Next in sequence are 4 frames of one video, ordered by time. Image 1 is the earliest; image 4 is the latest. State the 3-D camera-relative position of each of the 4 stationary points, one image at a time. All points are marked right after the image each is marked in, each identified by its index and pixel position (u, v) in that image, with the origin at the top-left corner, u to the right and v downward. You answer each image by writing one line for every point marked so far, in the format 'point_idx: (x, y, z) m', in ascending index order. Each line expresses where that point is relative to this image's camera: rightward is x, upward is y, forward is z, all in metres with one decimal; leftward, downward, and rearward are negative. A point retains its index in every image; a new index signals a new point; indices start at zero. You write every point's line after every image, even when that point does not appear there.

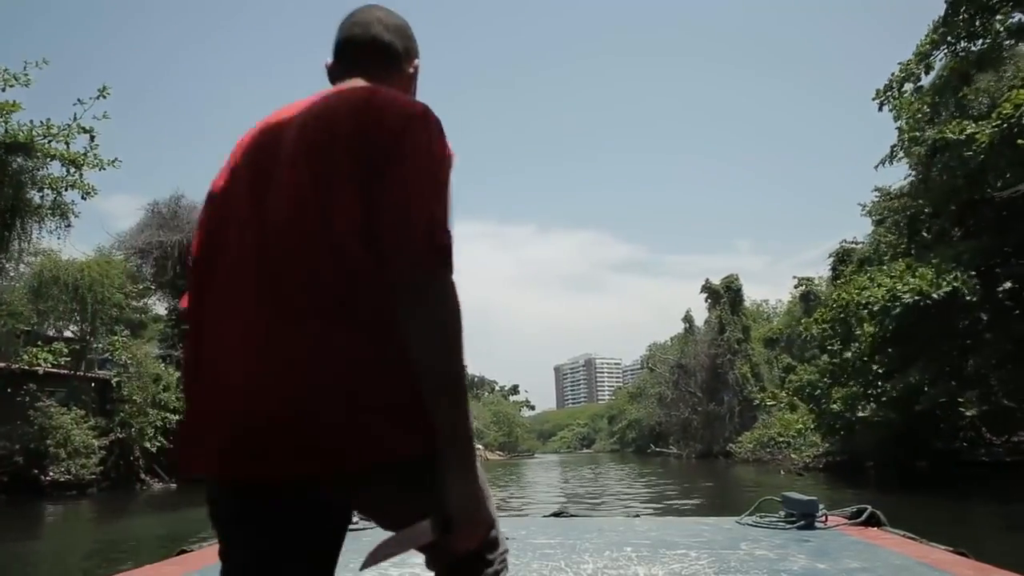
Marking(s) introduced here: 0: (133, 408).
0: (-8.5, -2.7, +18.2) m
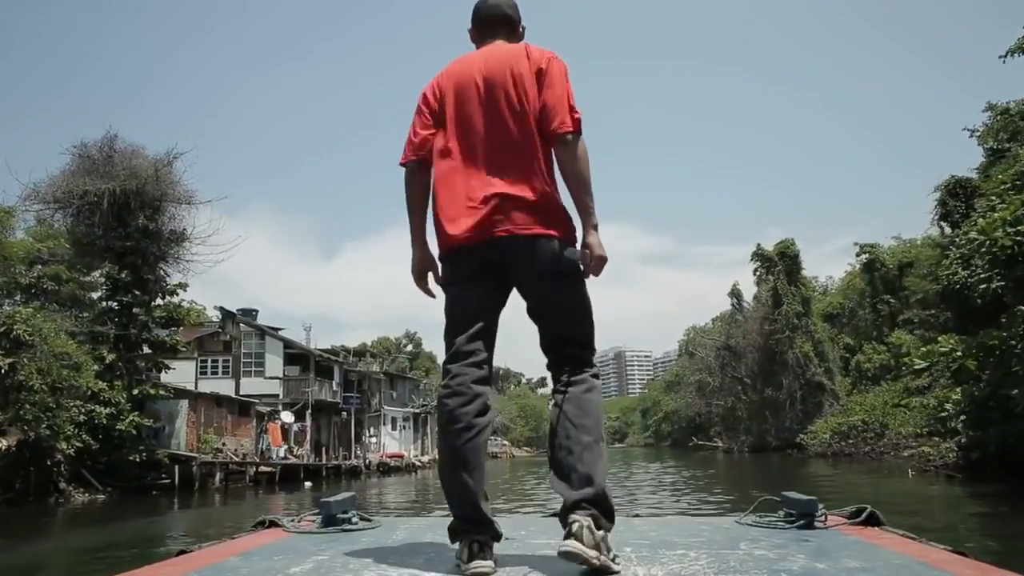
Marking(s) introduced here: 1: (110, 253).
0: (-8.2, -2.0, +14.1) m
1: (-9.1, +0.8, +18.4) m
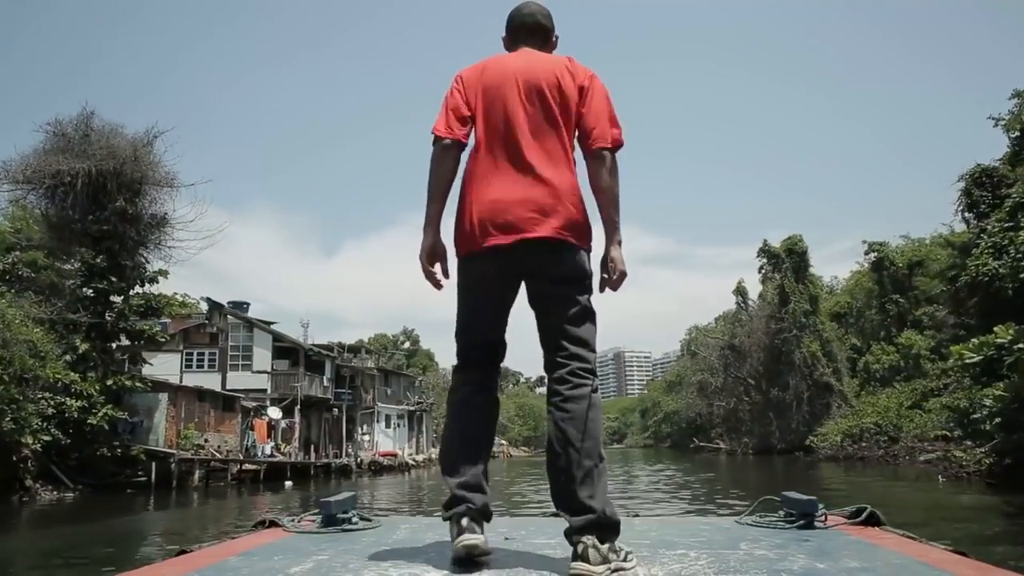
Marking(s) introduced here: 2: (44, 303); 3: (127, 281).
0: (-8.2, -1.7, +13.2) m
1: (-9.2, +1.1, +17.5) m
2: (-9.9, -0.3, +17.2) m
3: (-8.9, +0.2, +18.7) m
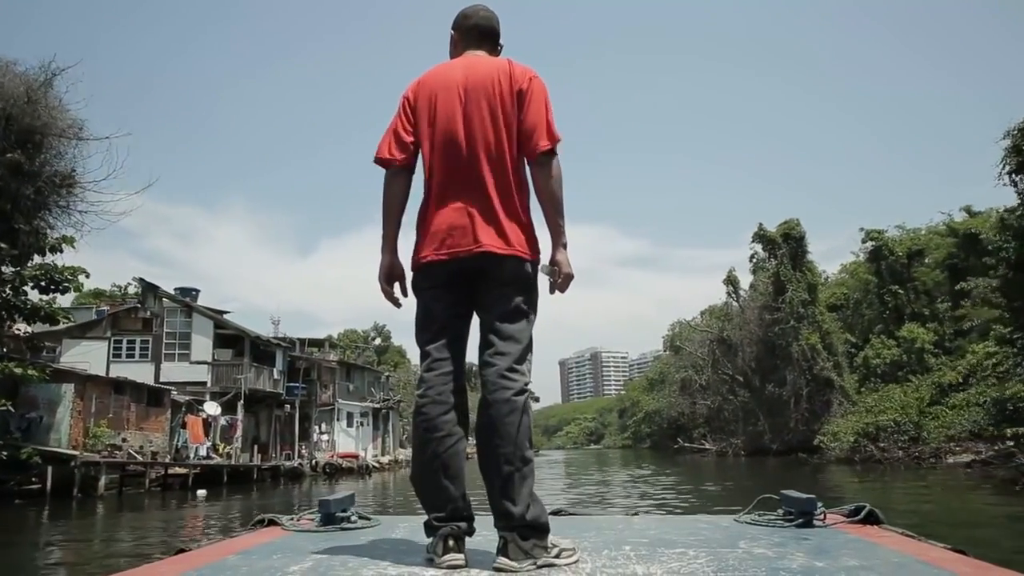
0: (-8.7, -1.2, +10.6) m
1: (-9.7, +1.6, +14.9) m
2: (-10.4, +0.2, +14.5) m
3: (-9.5, +0.7, +16.0) m
